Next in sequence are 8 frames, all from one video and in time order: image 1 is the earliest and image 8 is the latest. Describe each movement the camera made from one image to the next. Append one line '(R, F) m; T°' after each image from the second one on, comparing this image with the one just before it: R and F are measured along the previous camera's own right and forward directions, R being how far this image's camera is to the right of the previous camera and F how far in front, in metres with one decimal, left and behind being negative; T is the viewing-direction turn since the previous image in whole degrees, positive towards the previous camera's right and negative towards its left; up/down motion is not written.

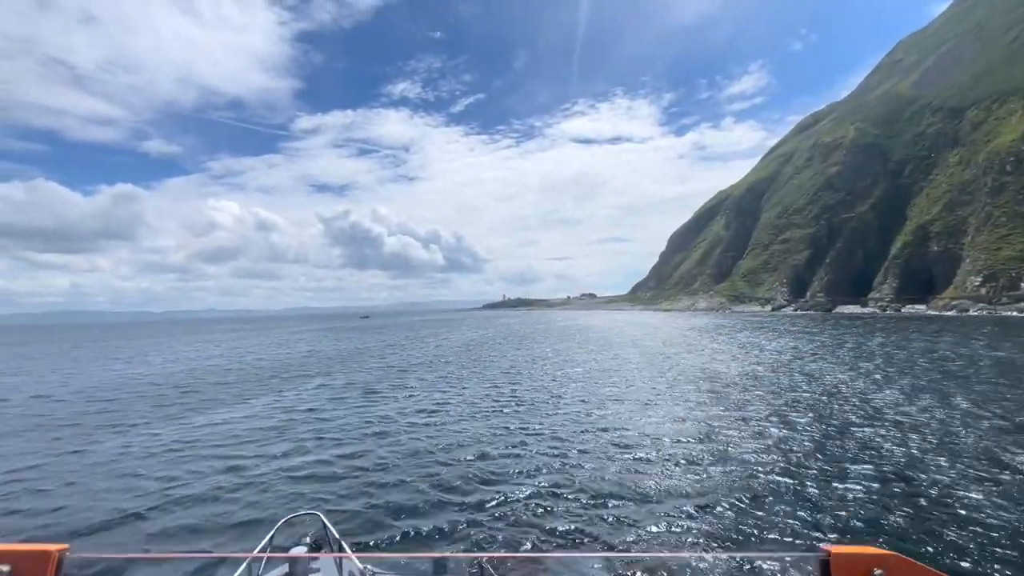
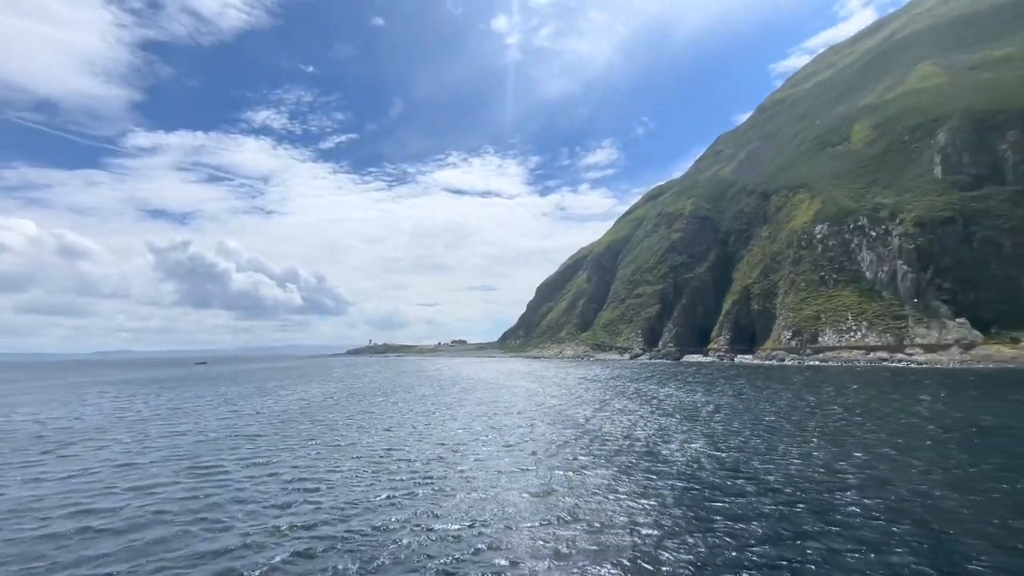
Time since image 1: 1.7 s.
(-1.7, +4.8) m; +16°
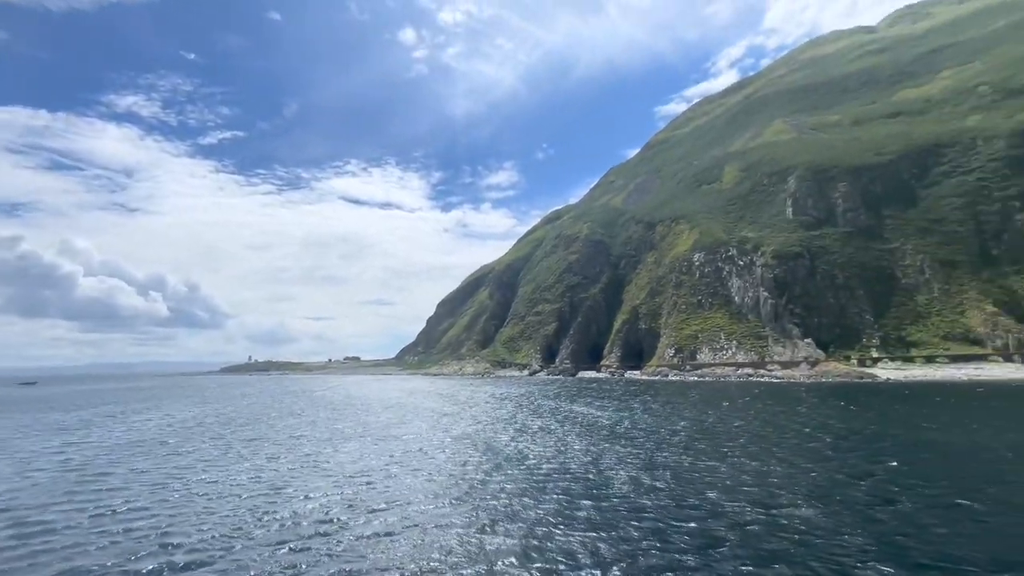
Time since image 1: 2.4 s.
(-1.0, +1.5) m; +12°
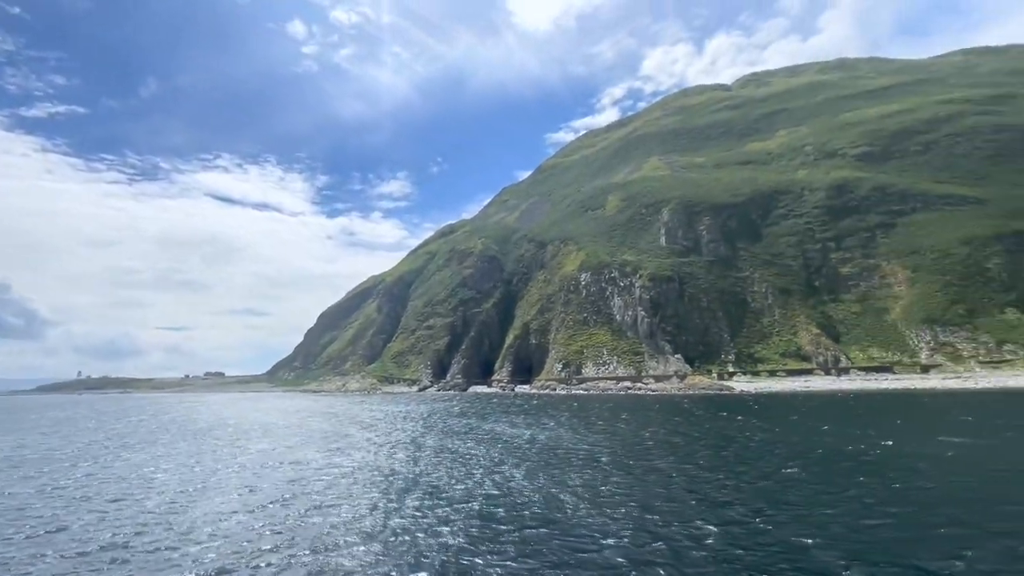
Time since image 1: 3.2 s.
(-1.8, +1.2) m; +13°
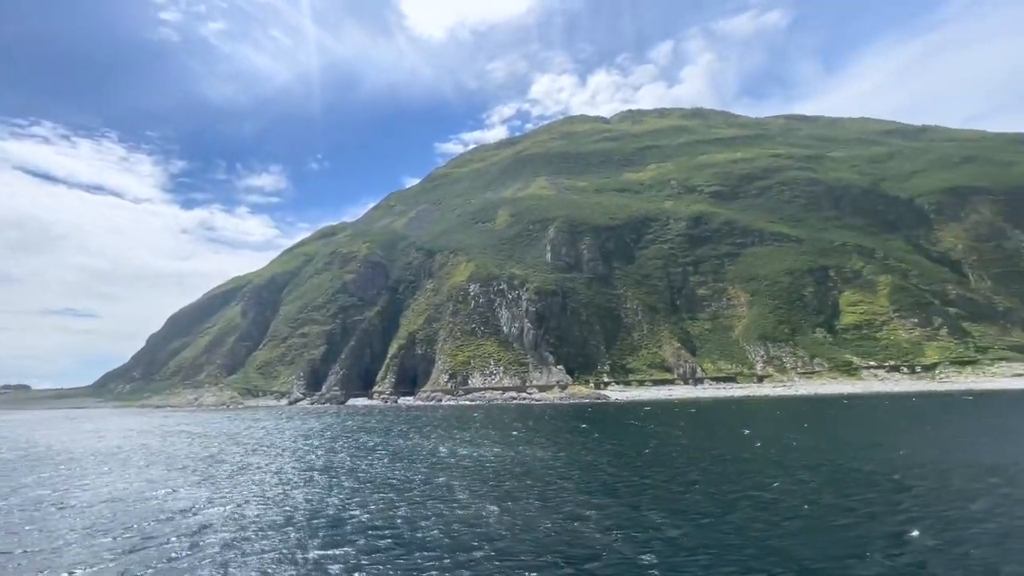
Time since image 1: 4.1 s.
(-2.8, +1.1) m; +14°
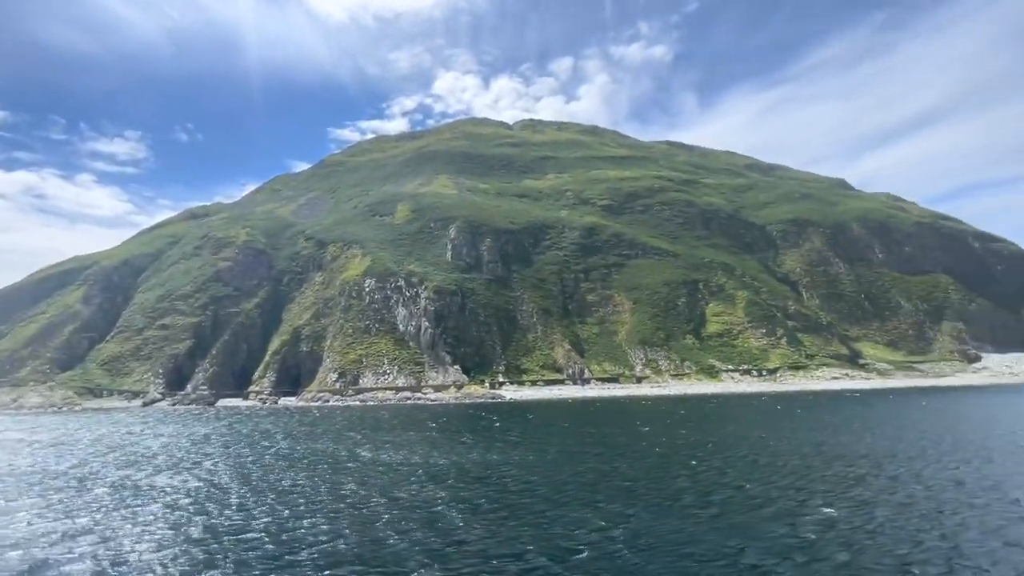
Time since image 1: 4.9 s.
(-2.6, +0.4) m; +13°
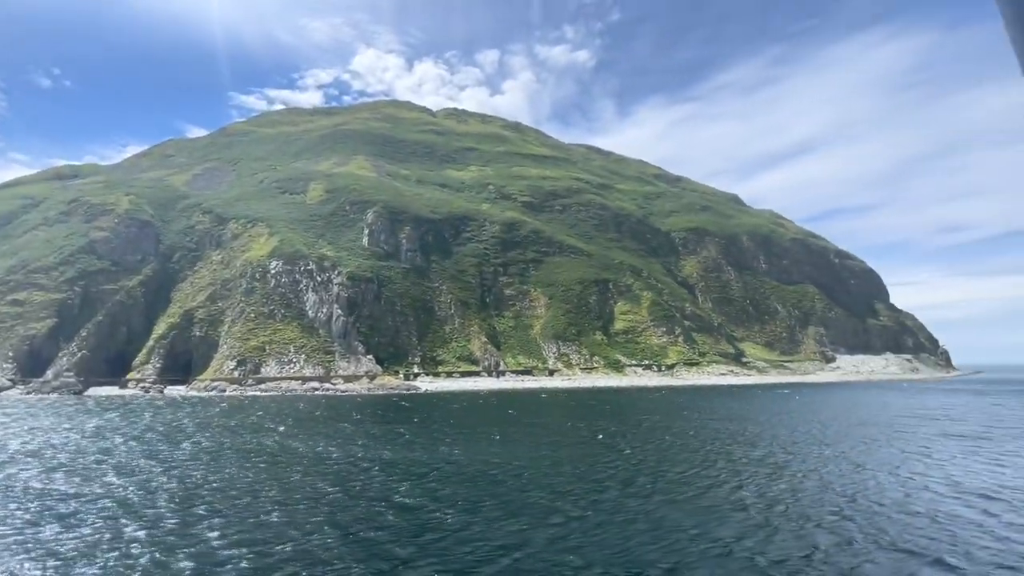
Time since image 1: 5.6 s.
(-2.2, -0.1) m; +10°
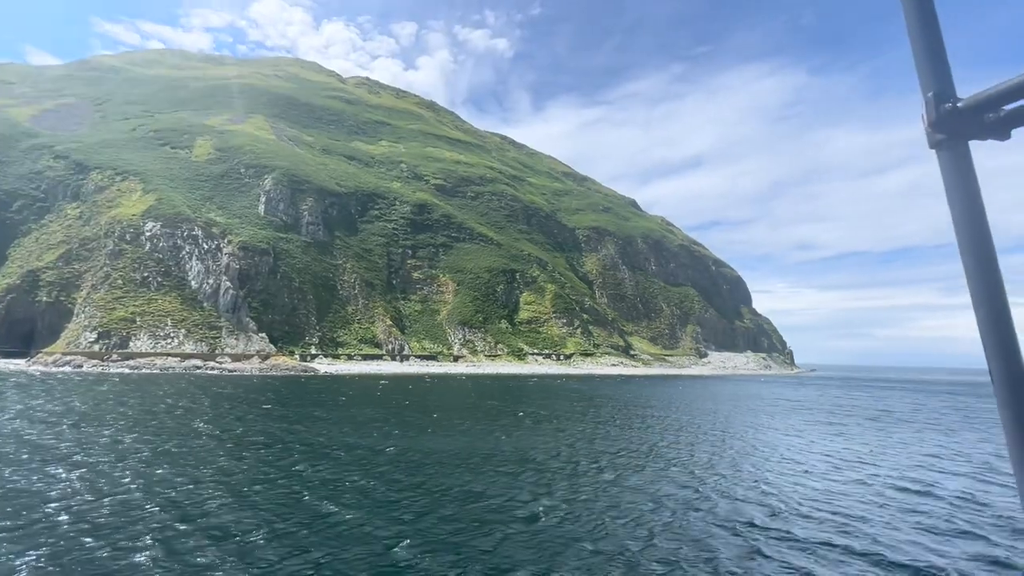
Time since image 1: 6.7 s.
(-3.6, -0.3) m; +12°
